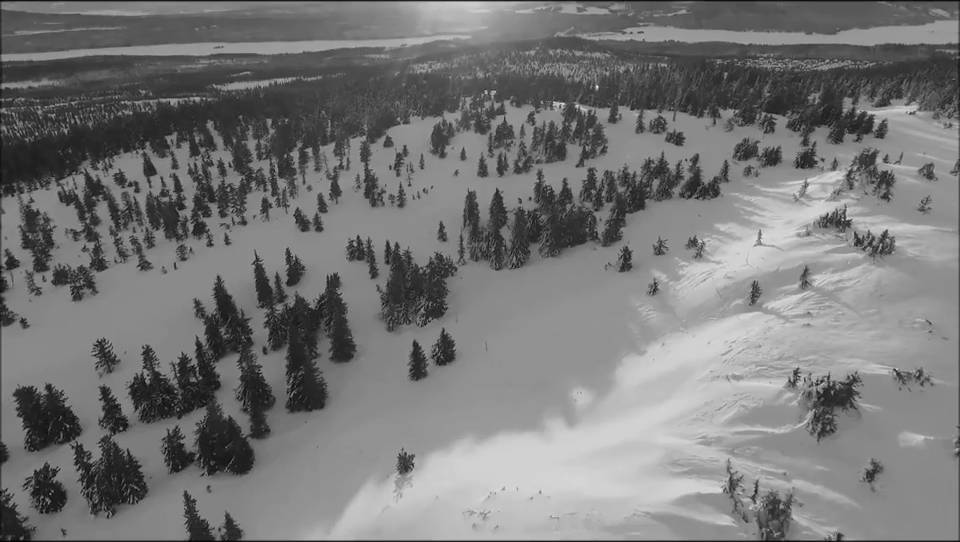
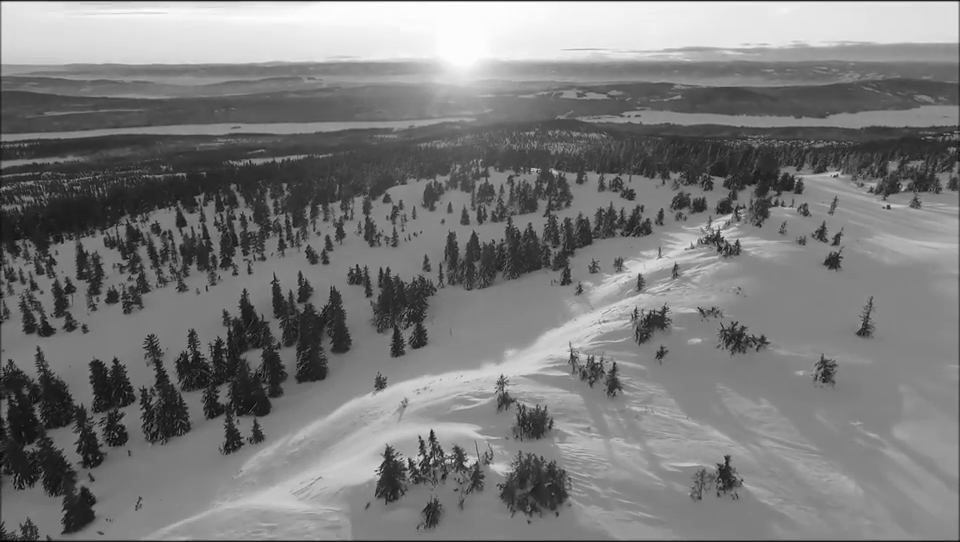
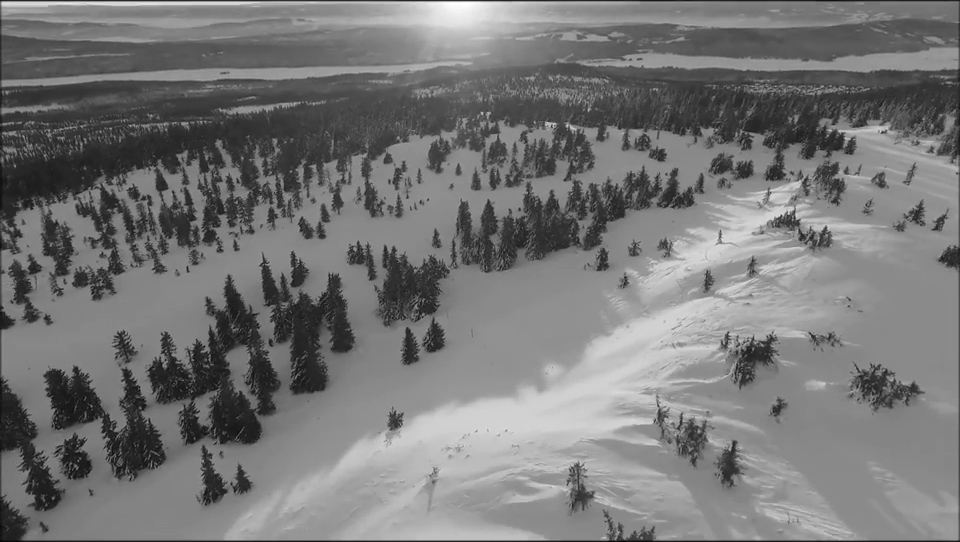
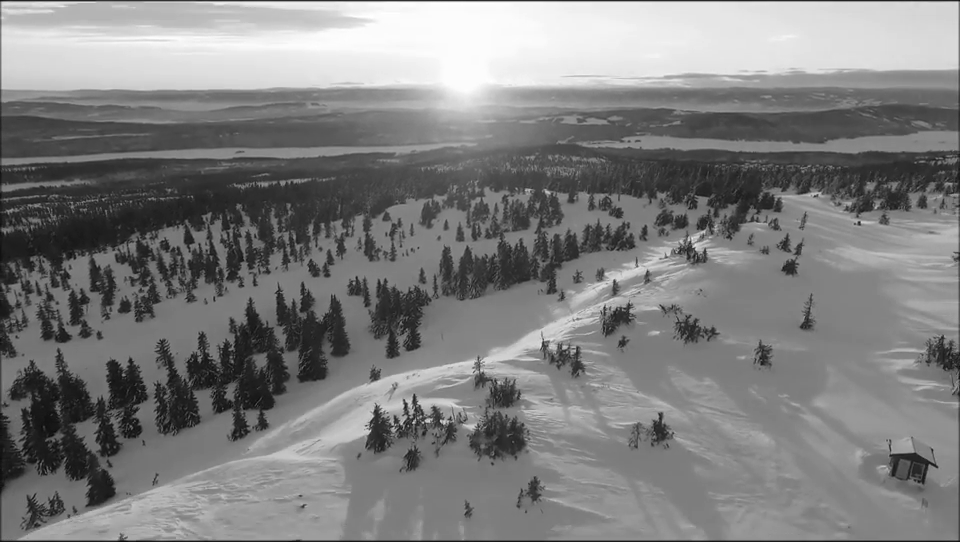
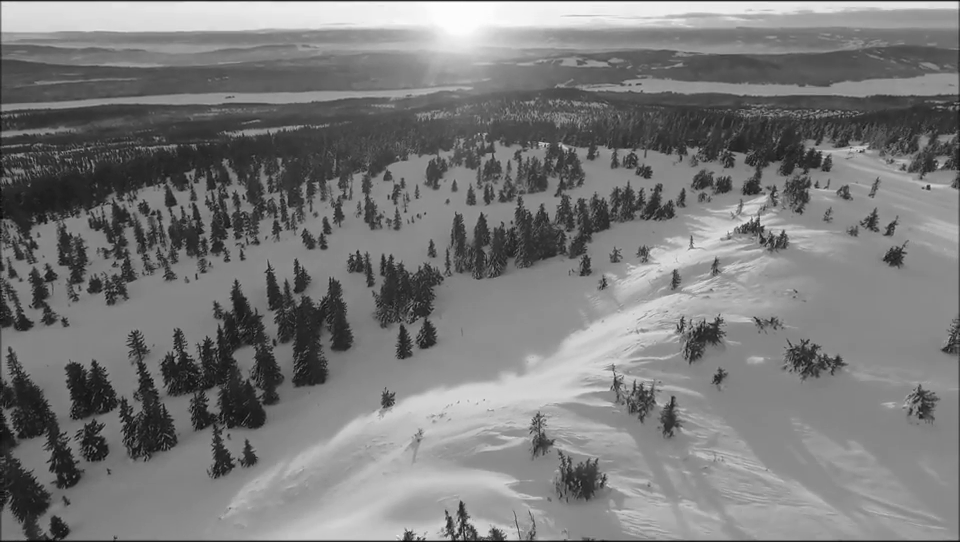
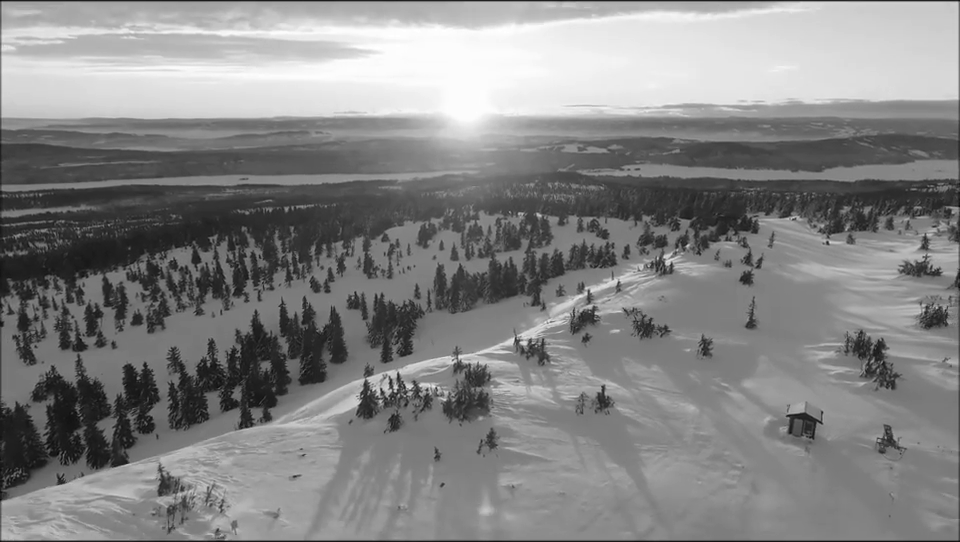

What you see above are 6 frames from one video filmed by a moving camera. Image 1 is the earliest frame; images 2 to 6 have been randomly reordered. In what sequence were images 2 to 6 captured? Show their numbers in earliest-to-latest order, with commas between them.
3, 5, 2, 4, 6
